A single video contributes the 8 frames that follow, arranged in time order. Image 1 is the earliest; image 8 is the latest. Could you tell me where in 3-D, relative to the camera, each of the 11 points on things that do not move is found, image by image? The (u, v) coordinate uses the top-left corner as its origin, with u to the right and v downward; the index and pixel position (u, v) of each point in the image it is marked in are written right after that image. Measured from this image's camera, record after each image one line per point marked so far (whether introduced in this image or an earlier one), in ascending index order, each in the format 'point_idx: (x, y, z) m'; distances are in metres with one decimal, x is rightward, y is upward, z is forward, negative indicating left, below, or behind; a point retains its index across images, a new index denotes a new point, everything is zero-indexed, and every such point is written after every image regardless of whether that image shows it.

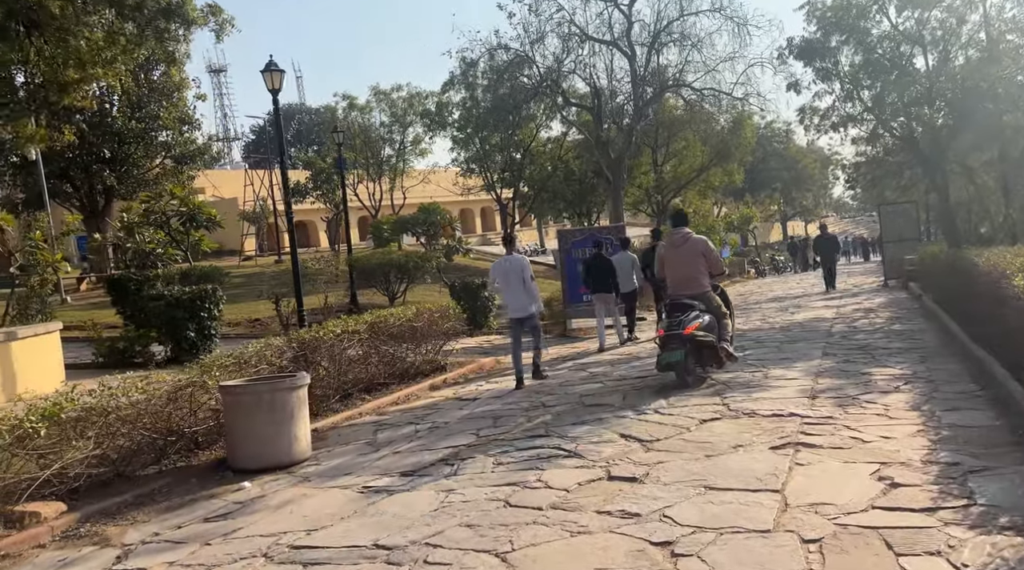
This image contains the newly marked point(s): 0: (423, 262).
0: (-1.7, +0.4, +17.9) m
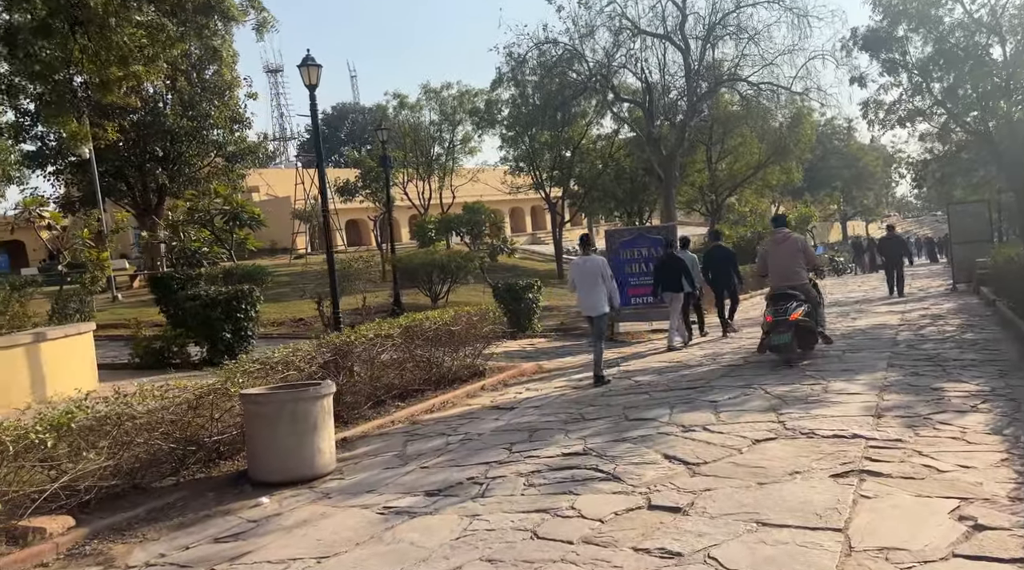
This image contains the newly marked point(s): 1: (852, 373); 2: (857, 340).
0: (-0.9, +0.4, +17.5) m
1: (+3.3, -0.9, +9.6) m
2: (+4.5, -0.7, +12.8) m
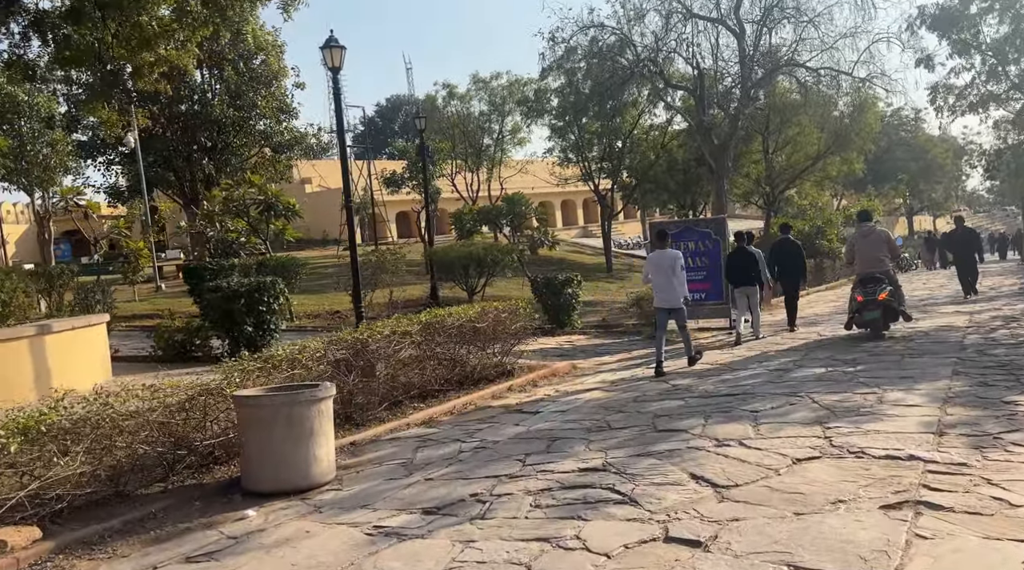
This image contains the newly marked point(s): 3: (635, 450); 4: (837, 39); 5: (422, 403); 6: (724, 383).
0: (-0.2, +0.5, +16.8) m
1: (+3.6, -0.9, +8.7) m
2: (+4.9, -0.7, +11.8) m
3: (+0.8, -1.1, +6.7) m
4: (+6.4, +4.8, +19.0) m
5: (-0.9, -1.2, +9.6) m
6: (+2.1, -1.0, +9.6) m
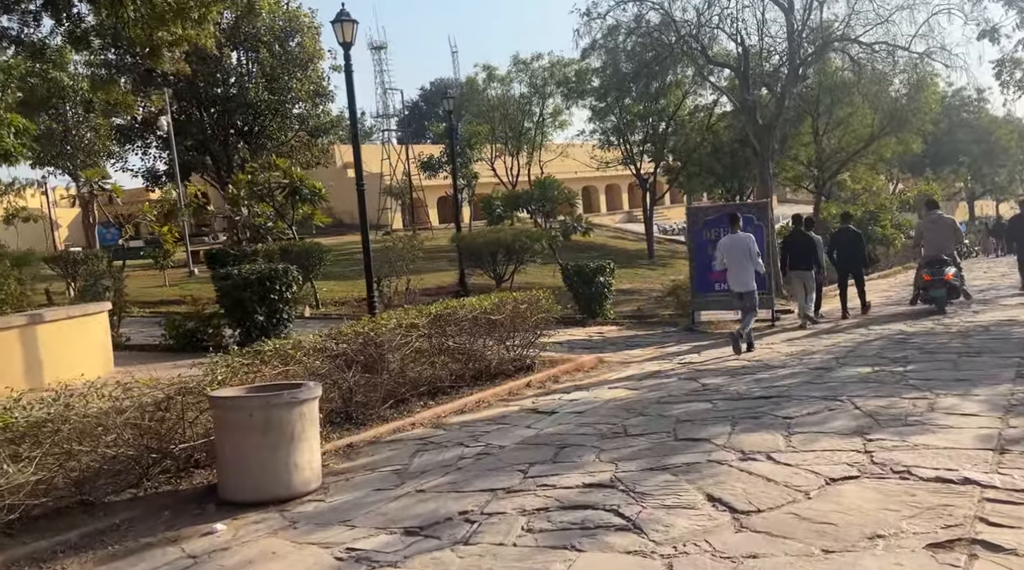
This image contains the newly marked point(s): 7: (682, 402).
0: (+0.3, +0.7, +16.1) m
1: (+3.7, -0.8, +7.9) m
2: (+5.2, -0.6, +10.9) m
3: (+0.8, -1.1, +6.0) m
4: (+7.0, +5.0, +17.9) m
5: (-0.7, -1.1, +9.0) m
6: (+2.2, -0.9, +8.8) m
7: (+1.4, -1.0, +8.2) m
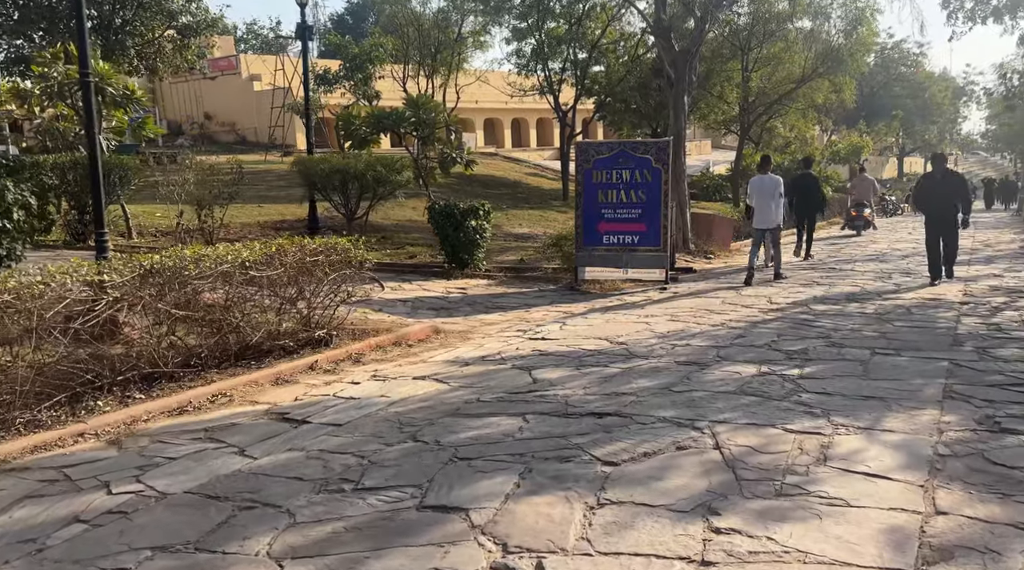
0: (-1.7, +1.6, +13.4) m
1: (+2.1, -0.7, +5.5) m
2: (+3.4, -0.4, +8.6) m
3: (-0.6, -1.0, +3.5) m
4: (+5.1, +5.6, +15.3) m
5: (-2.4, -0.7, +6.4) m
6: (+0.6, -0.7, +6.4) m
7: (-0.2, -0.8, +5.7) m
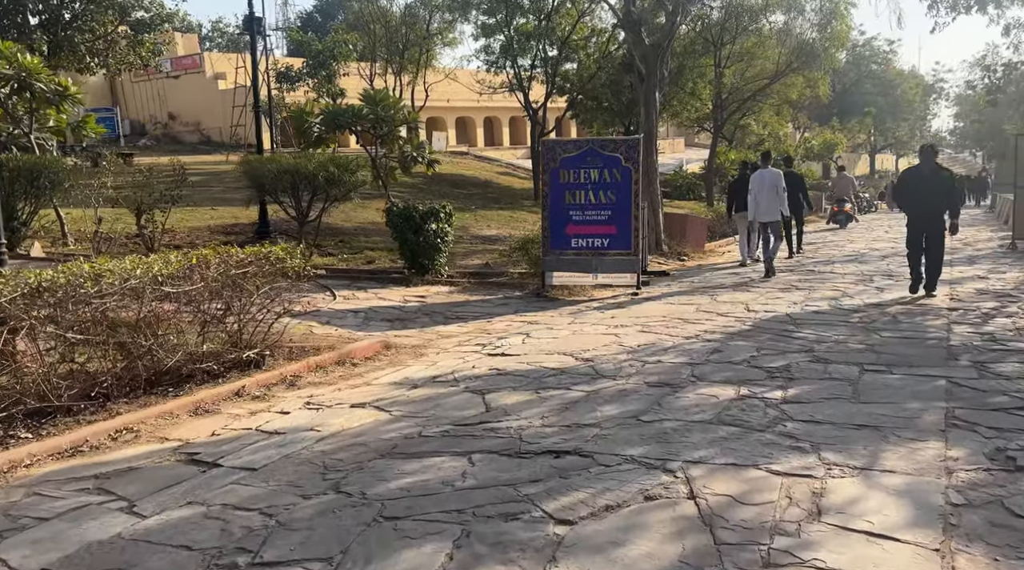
0: (-2.2, +1.5, +12.6) m
1: (+1.8, -0.8, +4.8) m
2: (+3.0, -0.5, +7.9) m
3: (-0.9, -1.1, +2.7) m
4: (+4.5, +5.6, +14.7) m
5: (-2.7, -0.8, +5.6) m
6: (+0.3, -0.8, +5.6) m
7: (-0.5, -0.9, +4.9) m
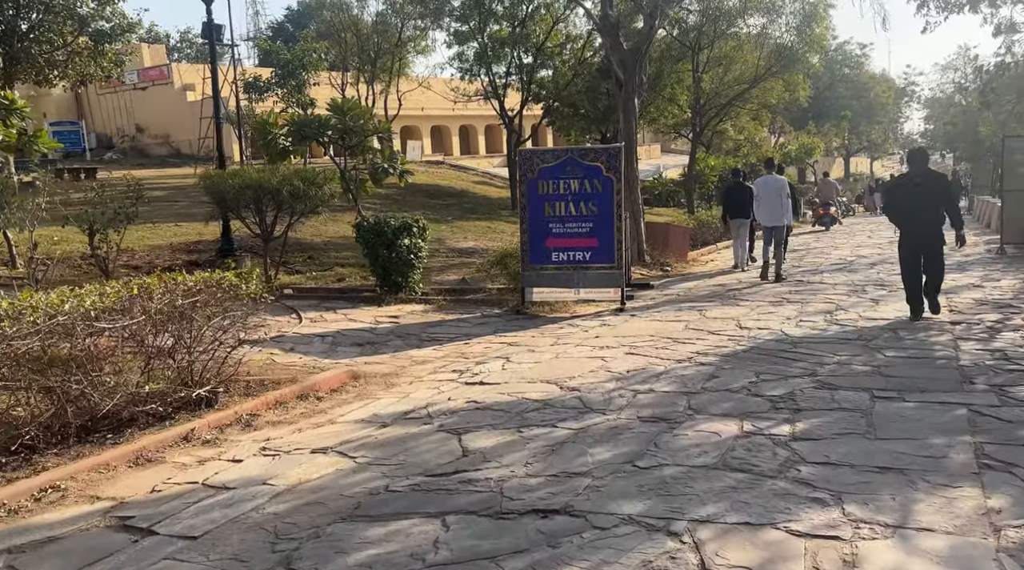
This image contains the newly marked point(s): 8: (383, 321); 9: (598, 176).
0: (-2.5, +1.2, +11.9) m
1: (+1.7, -0.9, +4.2) m
2: (+2.9, -0.6, +7.4) m
3: (-0.9, -1.3, +2.1) m
4: (+4.1, +5.4, +14.2) m
5: (-2.8, -1.0, +4.9) m
6: (+0.2, -0.9, +5.0) m
7: (-0.5, -1.0, +4.3) m
8: (-1.4, -0.4, +10.8) m
9: (+1.0, +1.2, +10.9) m
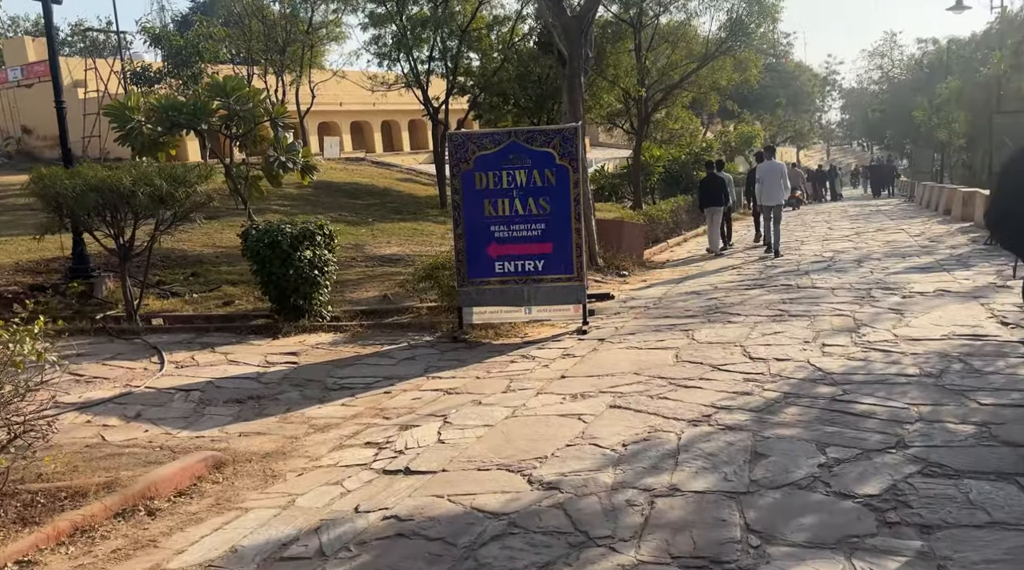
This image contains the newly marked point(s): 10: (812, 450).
0: (-3.1, +0.9, +9.2) m
1: (+1.7, -1.1, +1.9) m
2: (+2.6, -0.7, +5.1) m
3: (-0.8, -1.5, -0.5) m
4: (+3.1, +5.4, +11.9) m
5: (-2.9, -1.3, +2.2) m
6: (+0.1, -1.1, +2.5) m
7: (-0.6, -1.2, +1.7) m
8: (-2.0, -0.6, +8.1) m
9: (+0.4, +1.1, +8.4) m
10: (+1.5, -0.8, +4.7) m
